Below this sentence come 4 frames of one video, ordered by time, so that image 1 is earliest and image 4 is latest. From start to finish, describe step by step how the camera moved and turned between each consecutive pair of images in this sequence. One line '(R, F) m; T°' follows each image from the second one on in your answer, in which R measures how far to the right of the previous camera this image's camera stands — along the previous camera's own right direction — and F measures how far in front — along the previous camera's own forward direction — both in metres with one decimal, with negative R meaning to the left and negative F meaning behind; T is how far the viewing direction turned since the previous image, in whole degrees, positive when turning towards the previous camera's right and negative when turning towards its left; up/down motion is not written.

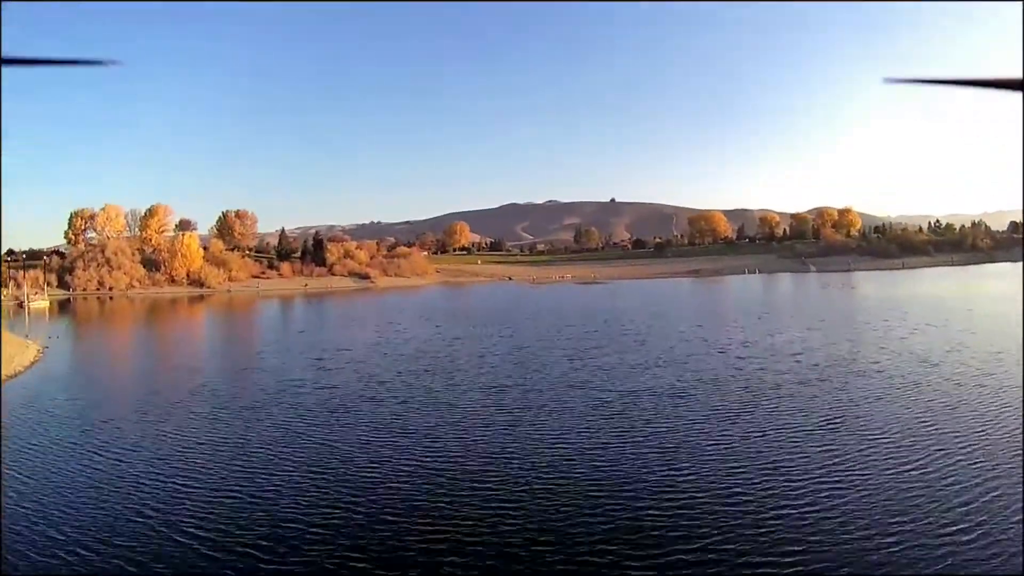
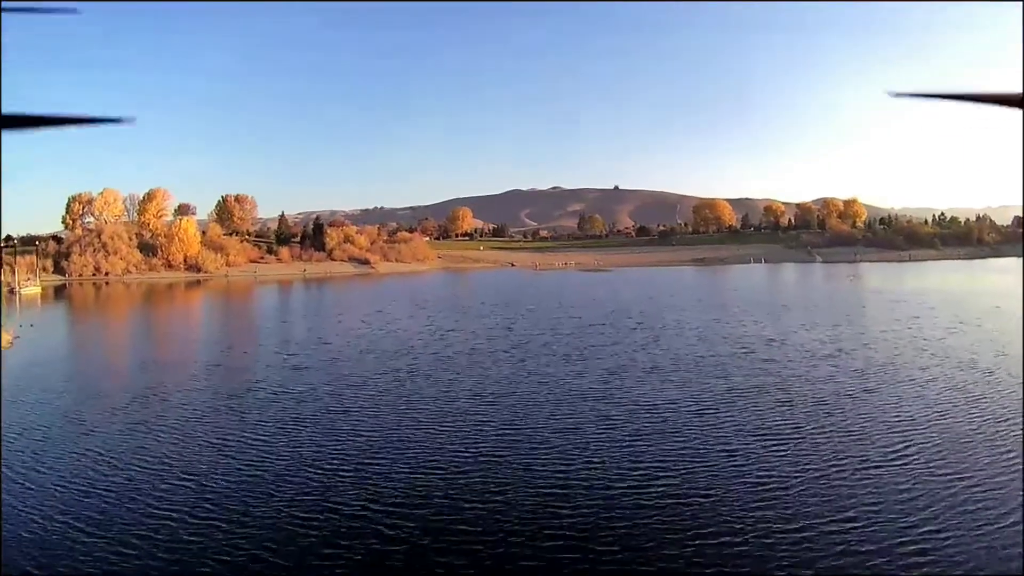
(0.0, +0.6) m; 0°
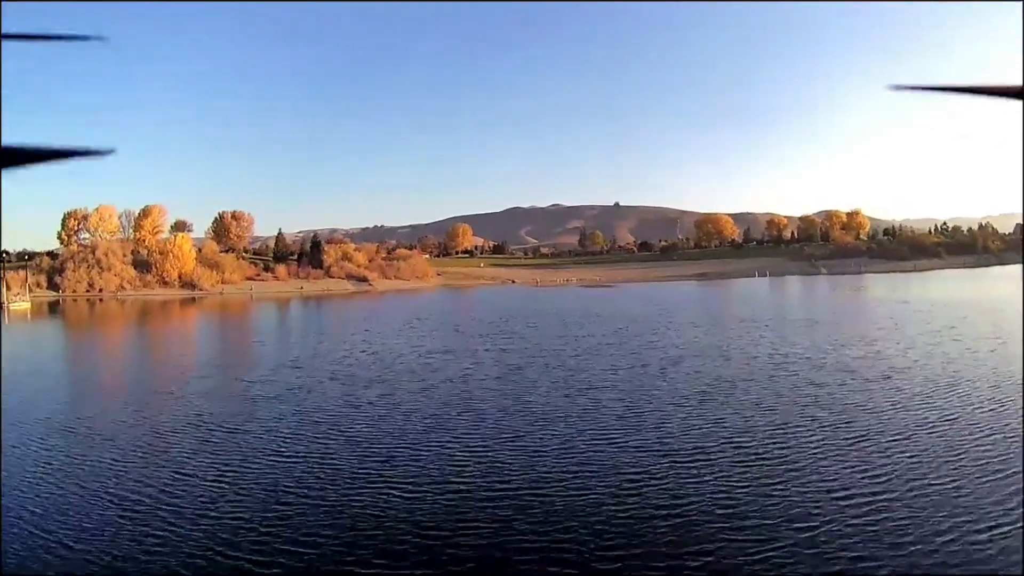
(0.0, +0.8) m; 0°
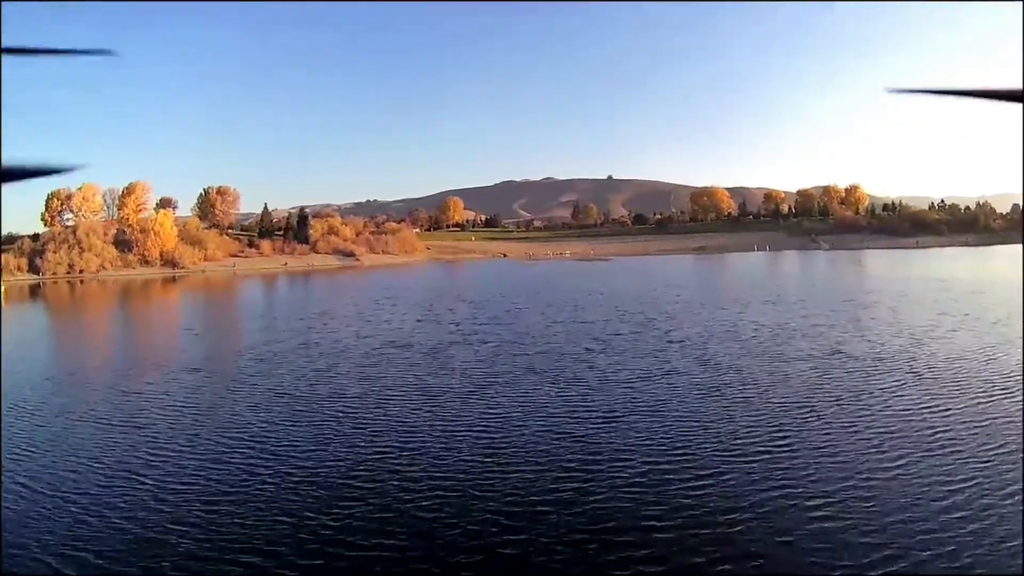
(+0.2, +1.0) m; 0°
